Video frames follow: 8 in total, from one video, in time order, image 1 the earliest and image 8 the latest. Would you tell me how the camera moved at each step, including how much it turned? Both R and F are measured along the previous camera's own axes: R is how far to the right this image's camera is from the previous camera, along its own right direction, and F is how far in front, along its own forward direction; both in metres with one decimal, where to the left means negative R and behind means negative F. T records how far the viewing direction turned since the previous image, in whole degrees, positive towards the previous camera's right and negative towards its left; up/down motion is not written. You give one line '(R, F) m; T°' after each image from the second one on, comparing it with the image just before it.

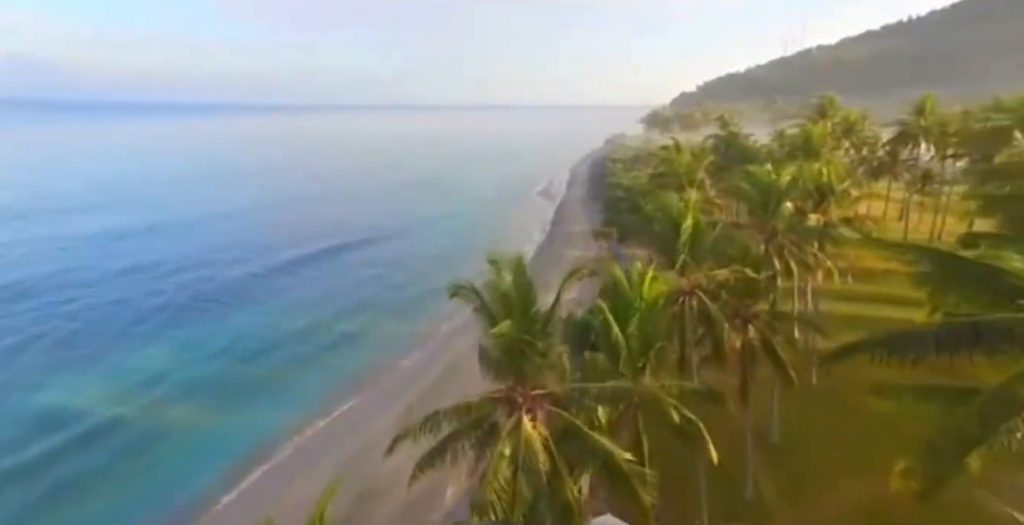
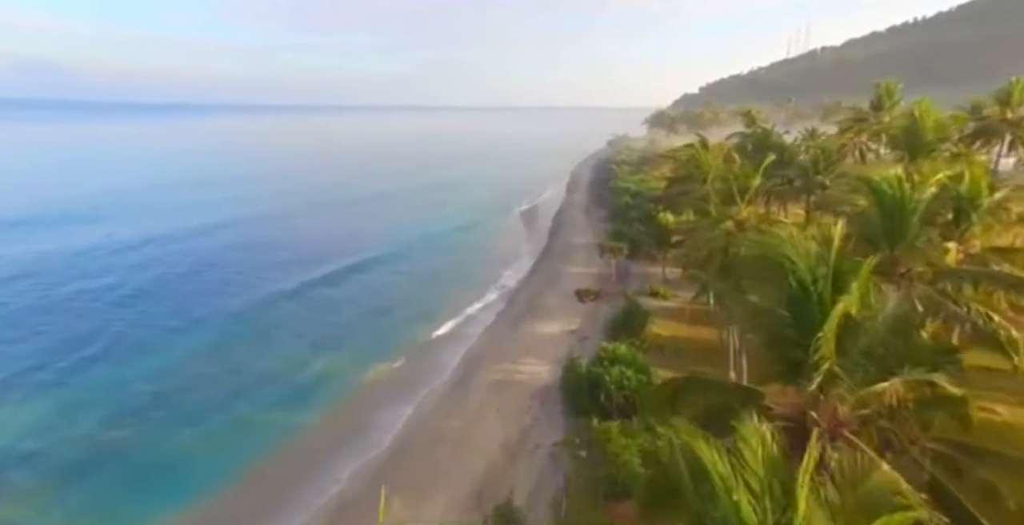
(+0.7, +7.5) m; 0°
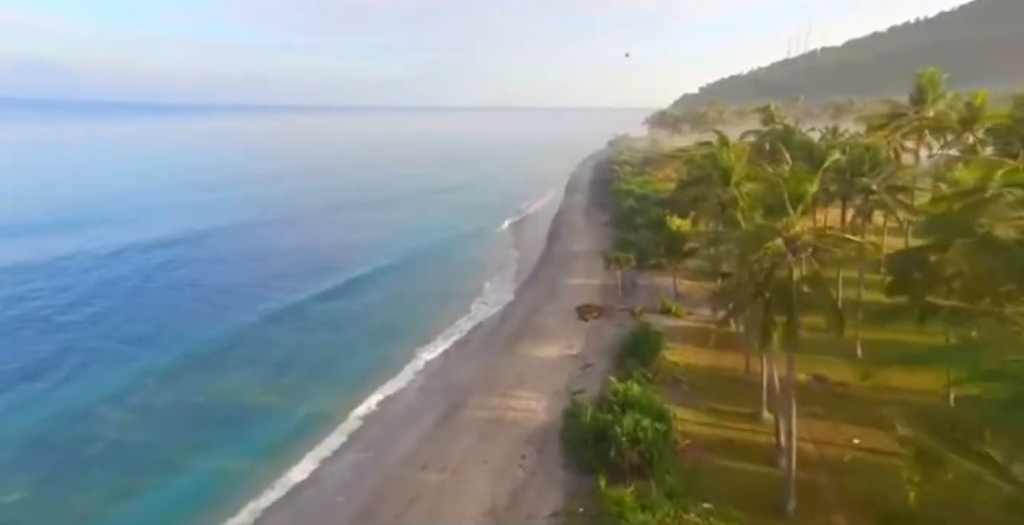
(+0.4, +4.3) m; 0°
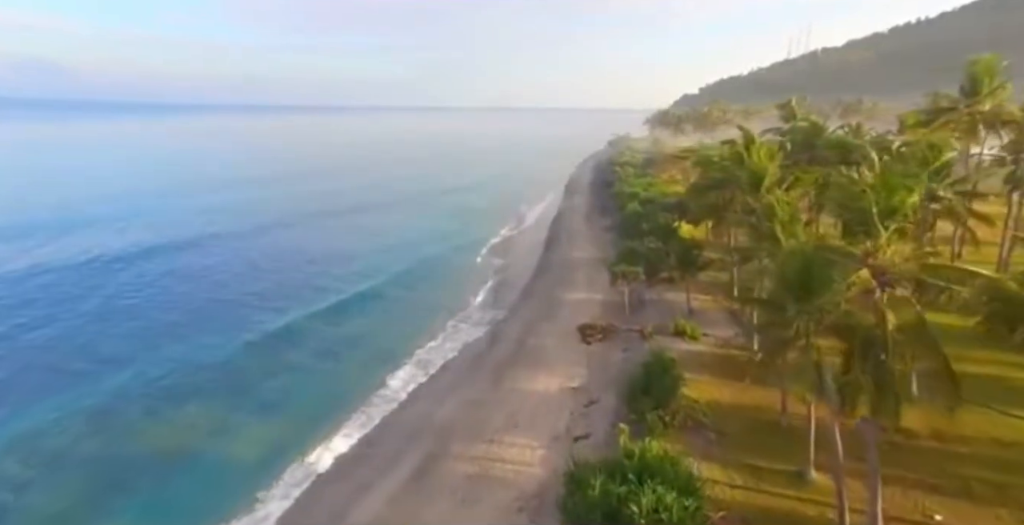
(+0.4, +4.2) m; 0°
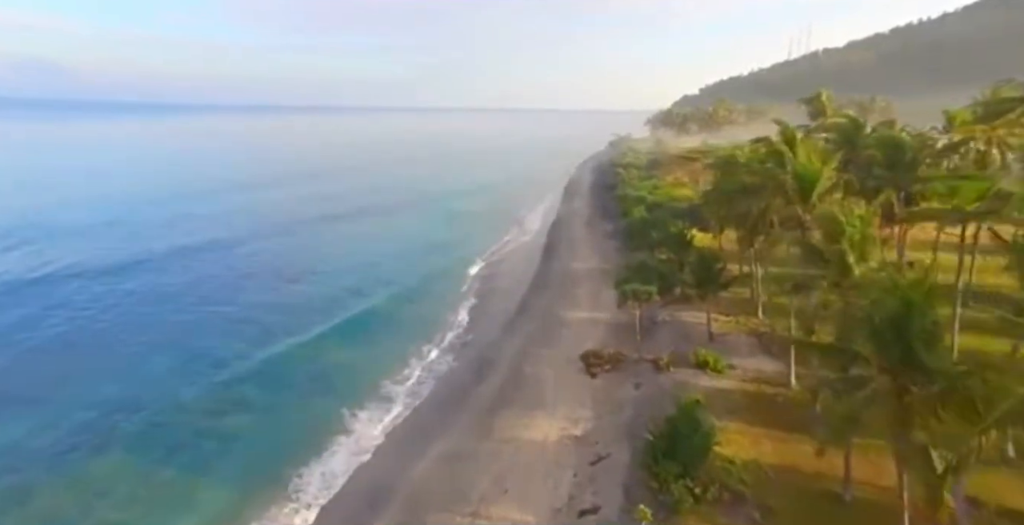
(+0.3, +4.4) m; 0°
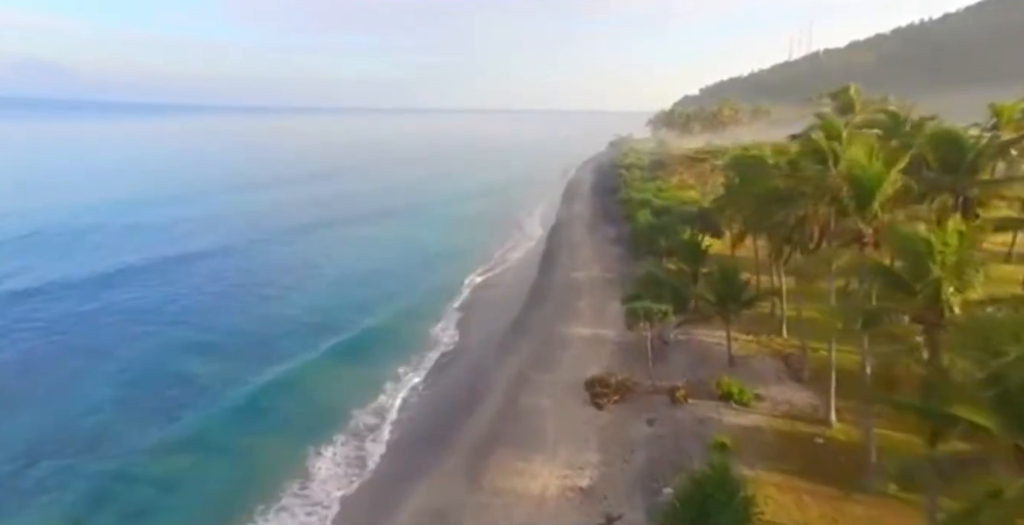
(+0.2, +3.3) m; 0°
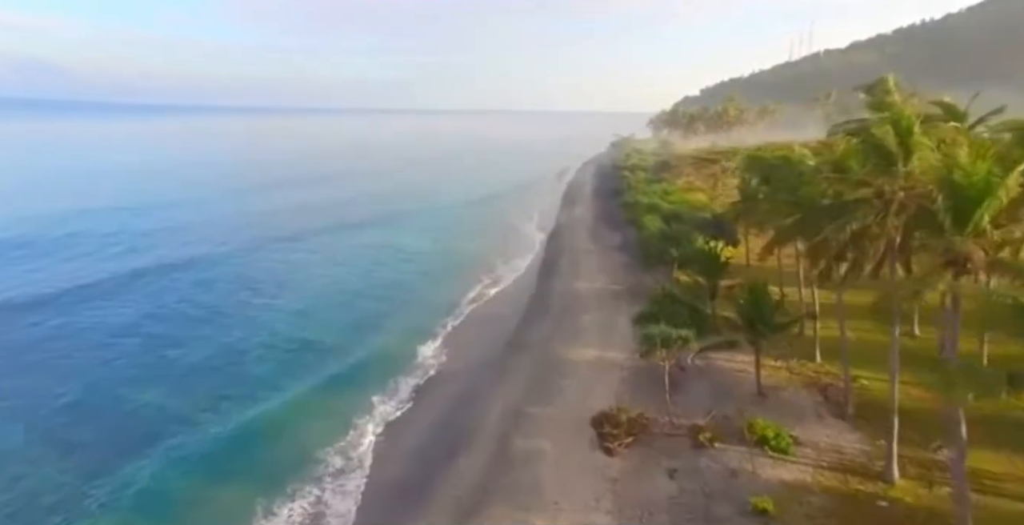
(+0.2, +3.5) m; 0°
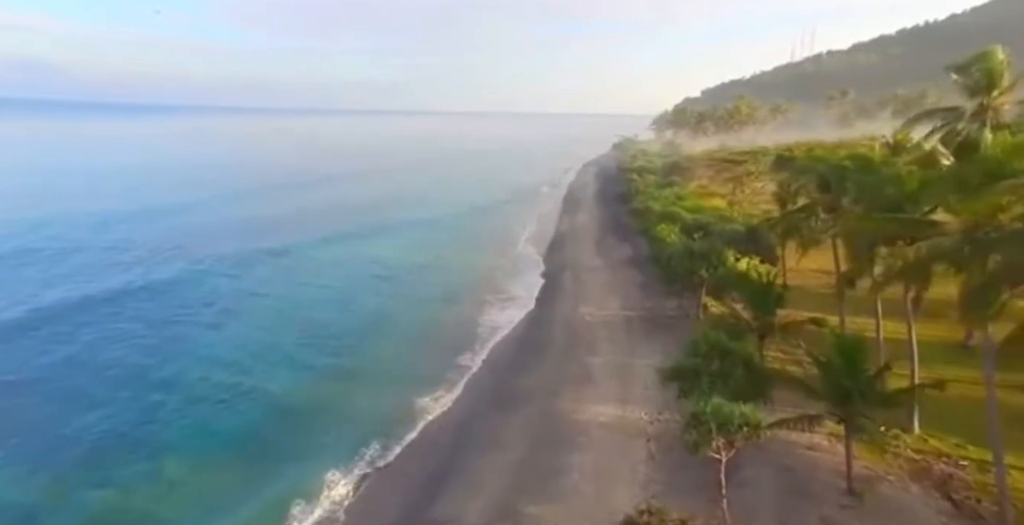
(+0.3, +6.6) m; 0°
